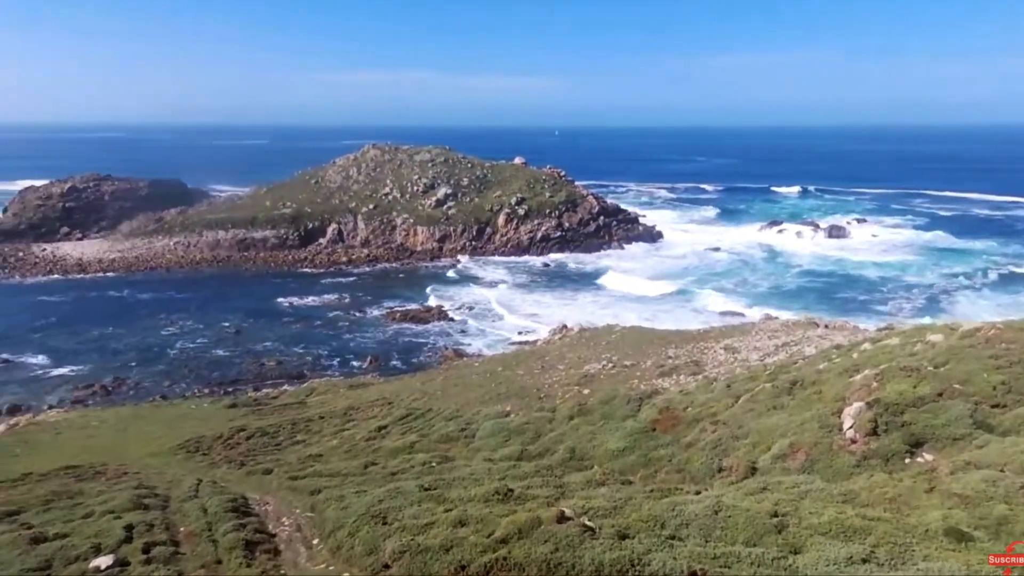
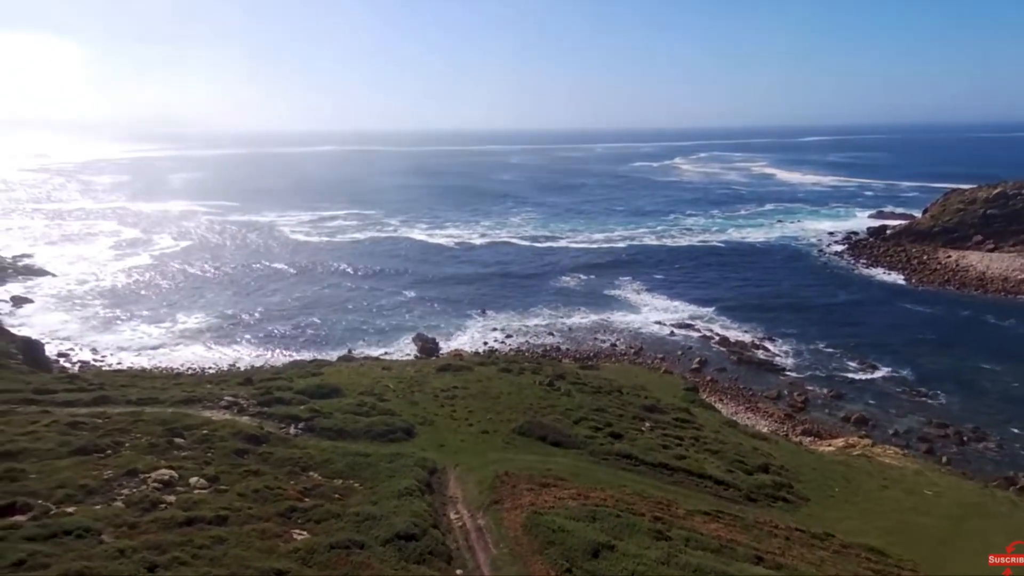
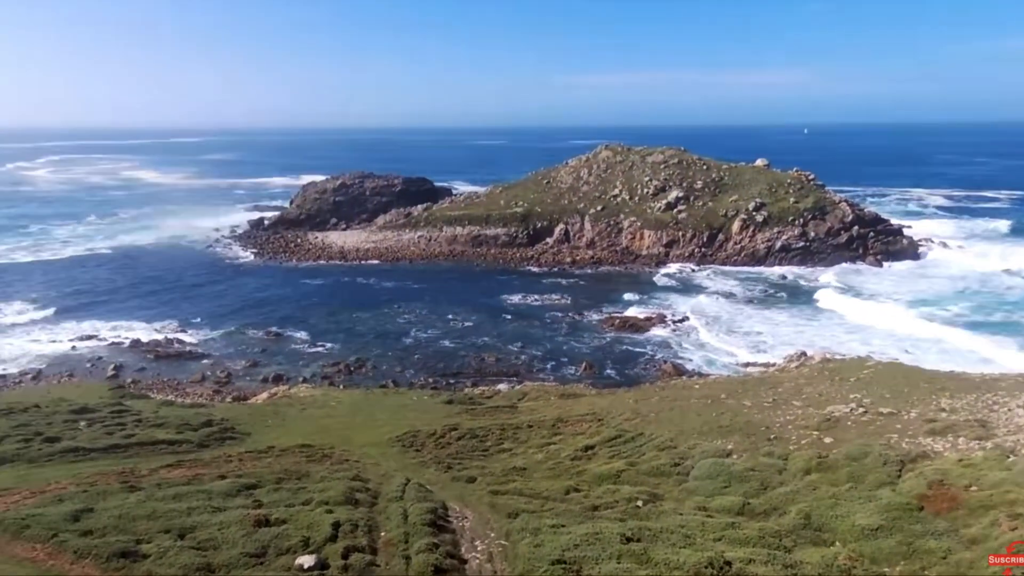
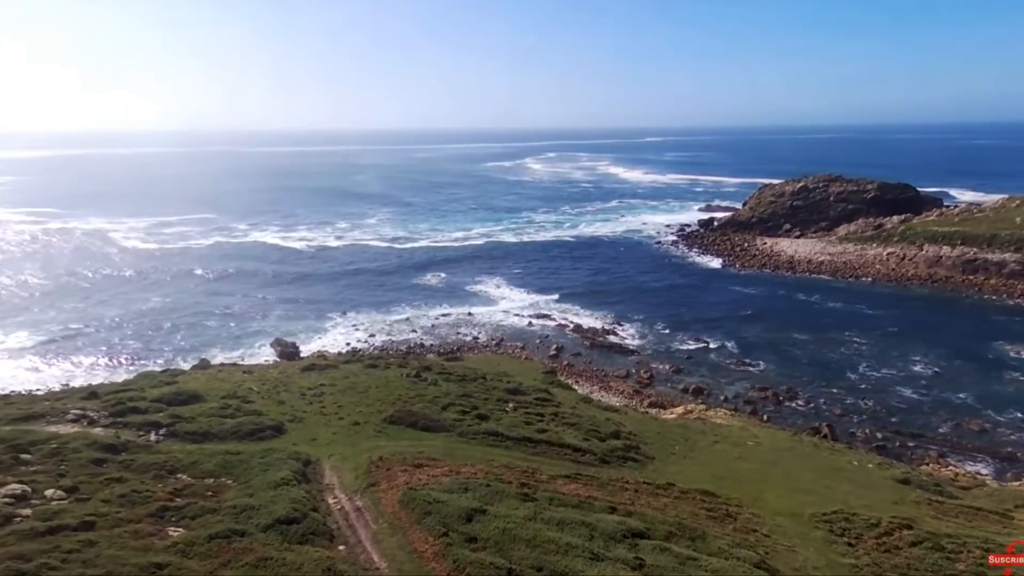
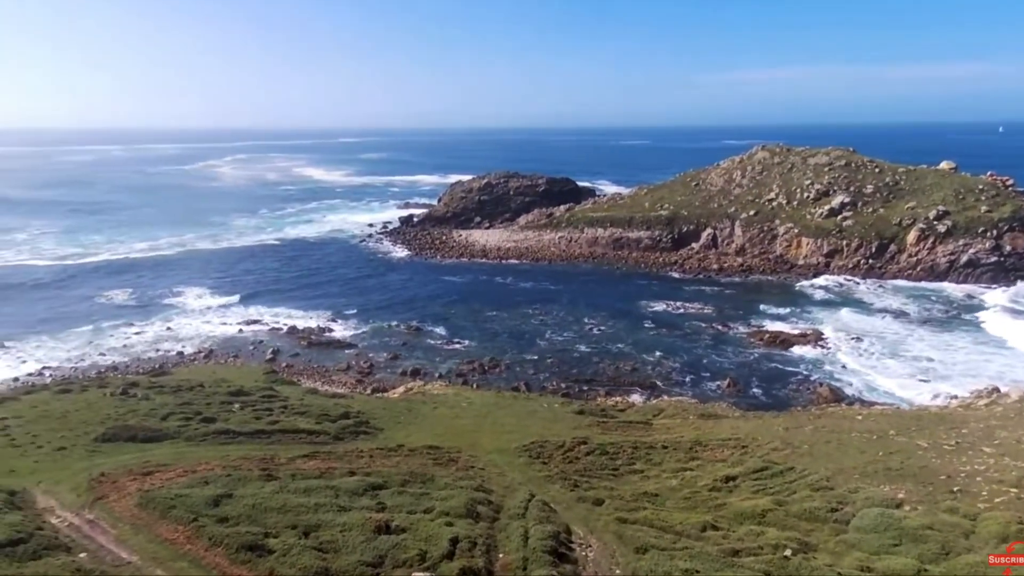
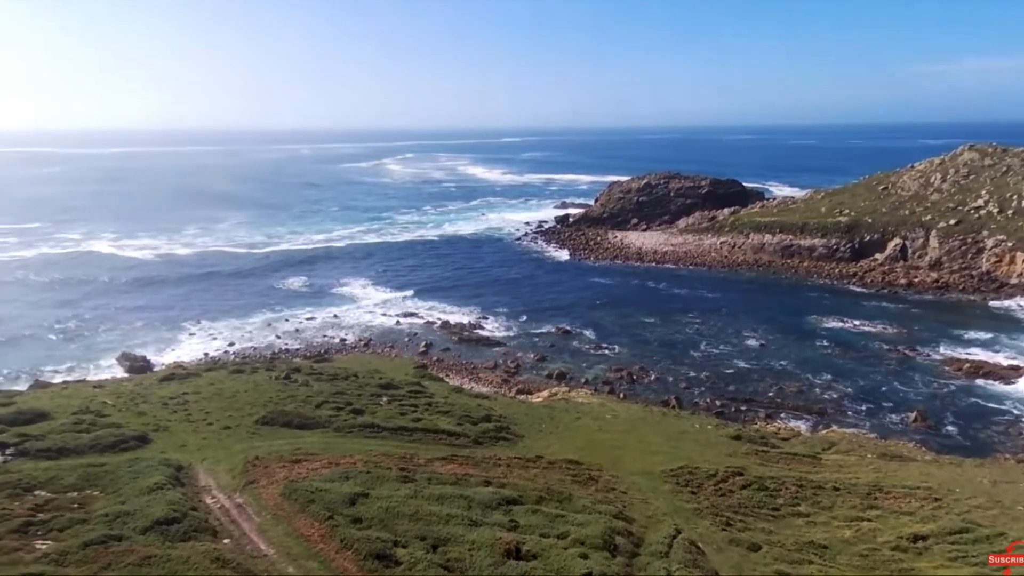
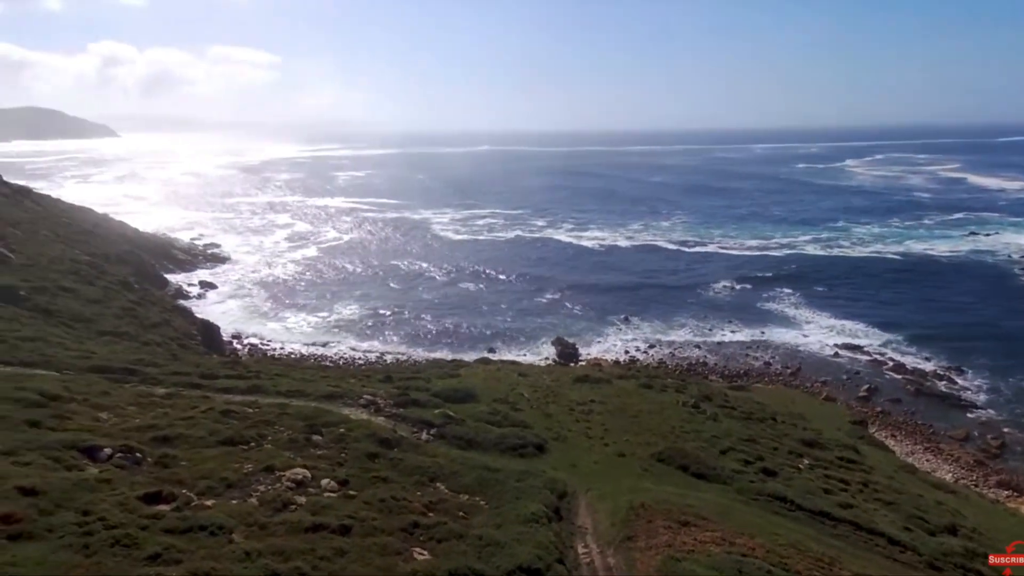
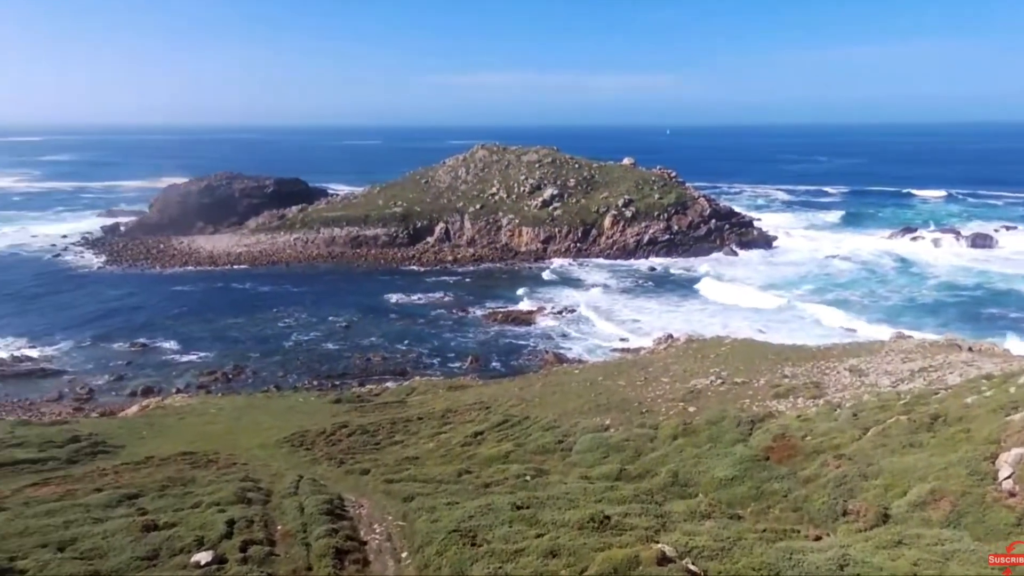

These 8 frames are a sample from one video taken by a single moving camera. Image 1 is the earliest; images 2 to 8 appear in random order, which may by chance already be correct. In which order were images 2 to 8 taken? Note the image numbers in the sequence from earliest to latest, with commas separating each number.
8, 3, 5, 6, 4, 2, 7
